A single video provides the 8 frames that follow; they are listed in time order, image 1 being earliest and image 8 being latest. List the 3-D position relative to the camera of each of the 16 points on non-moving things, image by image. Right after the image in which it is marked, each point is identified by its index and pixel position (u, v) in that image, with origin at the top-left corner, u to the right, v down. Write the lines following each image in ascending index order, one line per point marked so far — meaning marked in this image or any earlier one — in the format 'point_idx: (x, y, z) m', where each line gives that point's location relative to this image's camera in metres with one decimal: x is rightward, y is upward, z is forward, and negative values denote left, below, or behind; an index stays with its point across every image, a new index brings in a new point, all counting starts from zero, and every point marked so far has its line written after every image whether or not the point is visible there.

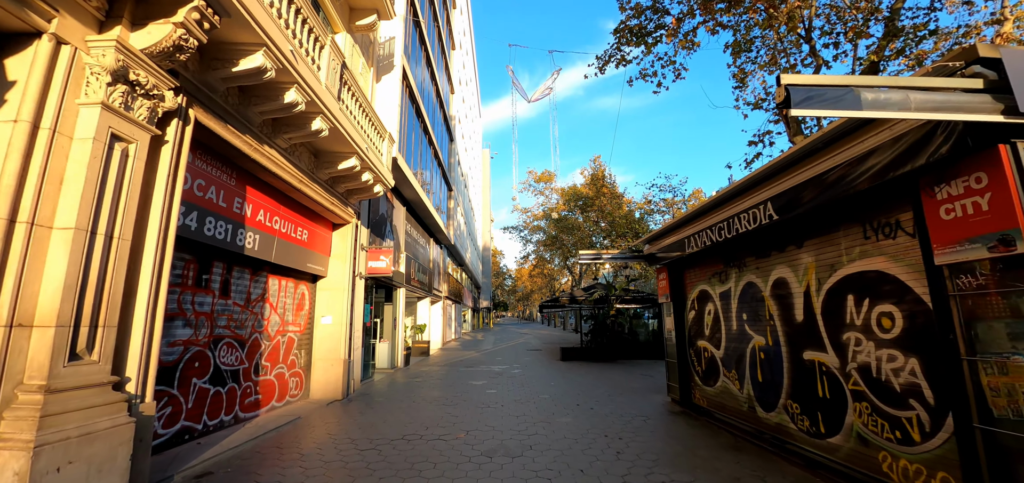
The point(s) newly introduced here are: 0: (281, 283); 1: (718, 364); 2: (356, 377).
0: (-4.0, -0.7, +7.5) m
1: (+3.1, -1.8, +6.4) m
2: (-3.4, -3.0, +9.4) m
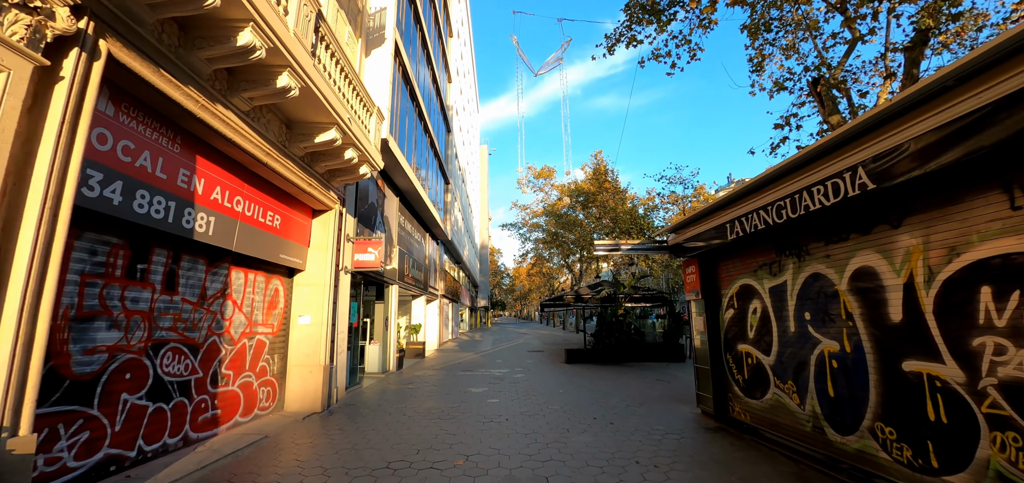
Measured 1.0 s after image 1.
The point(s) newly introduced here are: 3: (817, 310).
0: (-3.9, -0.5, +6.3) m
1: (+3.2, -1.6, +5.4) m
2: (-3.3, -2.8, +8.3) m
3: (+3.3, -0.7, +4.6) m
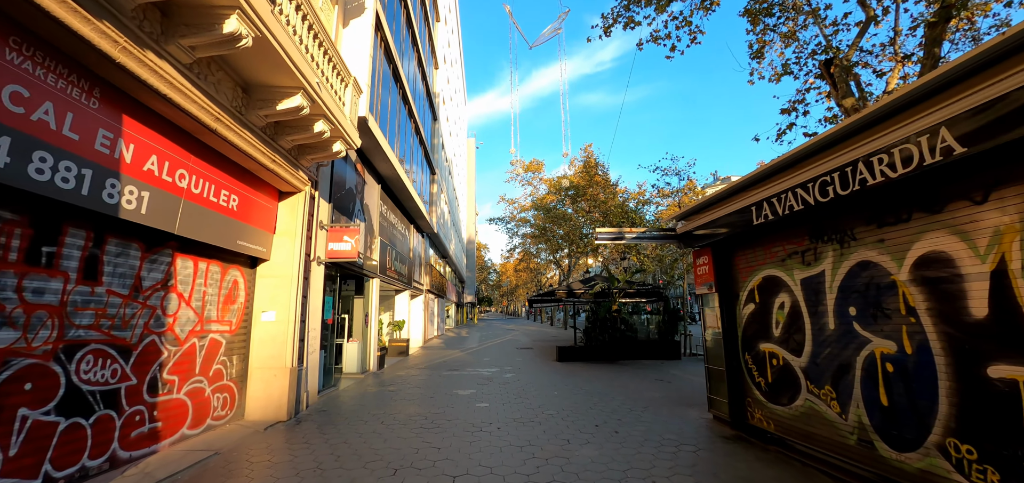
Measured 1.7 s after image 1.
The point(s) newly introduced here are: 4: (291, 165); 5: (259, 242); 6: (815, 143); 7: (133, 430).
0: (-4.0, -0.3, +5.5) m
1: (+3.2, -1.5, +4.7) m
2: (-3.5, -2.6, +7.4) m
3: (+3.3, -0.6, +4.0) m
4: (-3.4, +1.2, +6.5) m
5: (-3.8, 0.0, +6.4) m
6: (+2.8, +0.9, +4.0) m
7: (-4.0, -2.0, +4.5) m
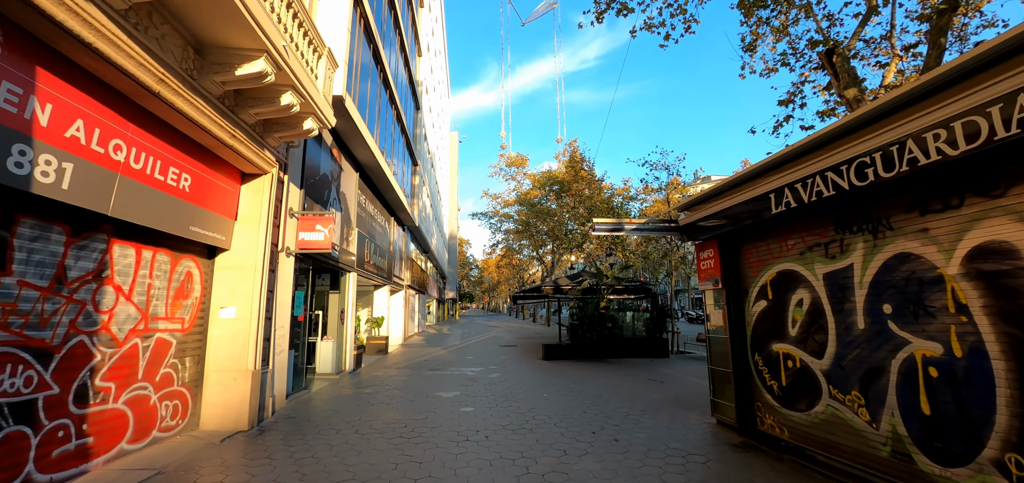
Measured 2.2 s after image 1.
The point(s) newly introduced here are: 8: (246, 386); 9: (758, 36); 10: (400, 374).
0: (-4.1, -0.2, +4.7) m
1: (+3.1, -1.4, +4.3) m
2: (-3.7, -2.4, +6.7) m
3: (+3.2, -0.5, +3.5) m
4: (-3.5, +1.3, +5.8) m
5: (-4.0, +0.2, +5.7) m
6: (+2.8, +1.0, +3.5) m
7: (-4.0, -1.8, +3.8) m
8: (-3.5, -1.9, +5.7) m
9: (+7.8, +6.5, +13.6) m
10: (-2.7, -3.2, +10.1) m
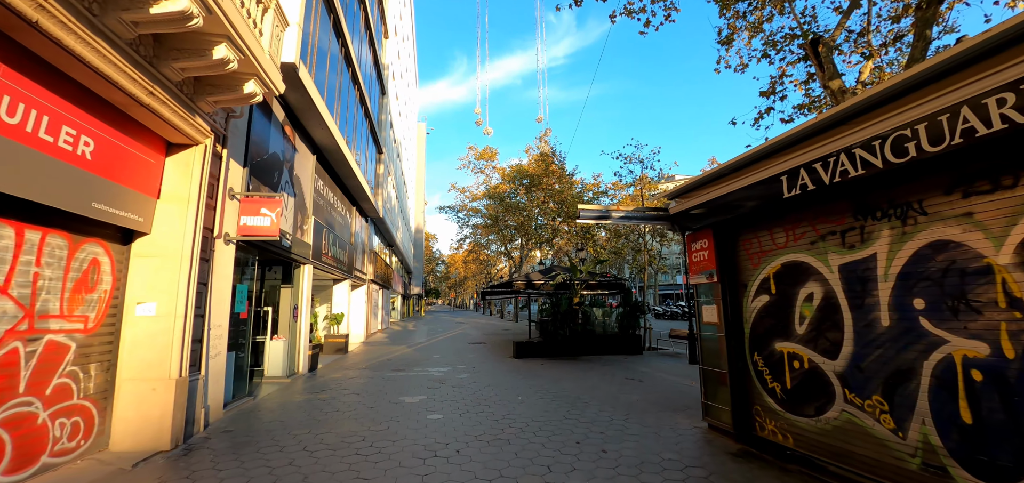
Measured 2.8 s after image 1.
0: (-4.3, 0.0, +3.7) m
1: (+2.9, -1.3, +3.9) m
2: (-4.0, -2.2, +5.8) m
3: (+3.1, -0.4, +3.1) m
4: (-3.7, +1.5, +4.8) m
5: (-4.2, +0.4, +4.7) m
6: (+2.7, +1.1, +3.1) m
7: (-4.2, -1.6, +2.8) m
8: (-3.8, -1.7, +4.8) m
9: (+7.0, +6.7, +13.4) m
10: (-3.3, -2.9, +9.3) m
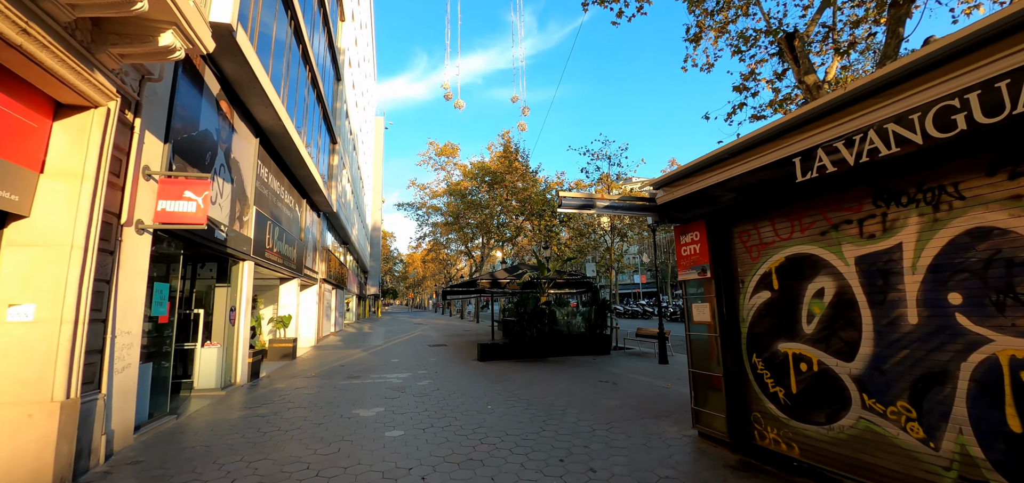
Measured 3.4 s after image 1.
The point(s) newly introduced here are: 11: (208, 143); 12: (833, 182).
0: (-4.4, +0.2, +2.7) m
1: (+2.8, -1.2, +3.5) m
2: (-4.3, -2.0, +4.7) m
3: (+3.0, -0.3, +2.8) m
4: (-3.9, +1.7, +3.8) m
5: (-4.4, +0.5, +3.7) m
6: (+2.7, +1.2, +2.7) m
7: (-4.2, -1.5, +1.8) m
8: (-4.0, -1.6, +3.7) m
9: (+6.0, +6.7, +13.4) m
10: (-4.0, -2.8, +8.3) m
11: (-4.8, +1.6, +6.8) m
12: (+2.7, +0.5, +3.6) m
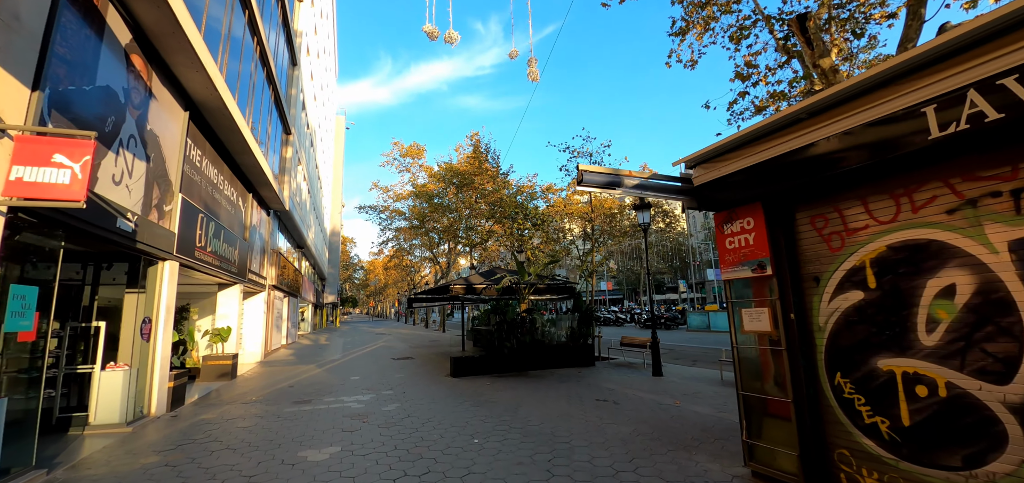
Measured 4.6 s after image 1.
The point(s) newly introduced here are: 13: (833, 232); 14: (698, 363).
0: (-4.1, +0.4, +1.1) m
1: (+2.9, -1.1, +2.5) m
2: (-4.3, -1.9, +3.2) m
3: (+3.3, -0.2, +1.9) m
4: (-3.8, +1.8, +2.4) m
5: (-4.2, +0.7, +2.2) m
6: (+2.9, +1.3, +1.8) m
7: (-3.8, -1.3, +0.2) m
8: (-3.9, -1.4, +2.2) m
9: (+5.3, +6.6, +12.9) m
10: (-4.2, -2.7, +6.7) m
11: (-4.9, +1.7, +5.2) m
12: (+2.9, +0.6, +2.7) m
13: (+2.6, +0.1, +3.5) m
14: (+4.9, -3.2, +11.4) m
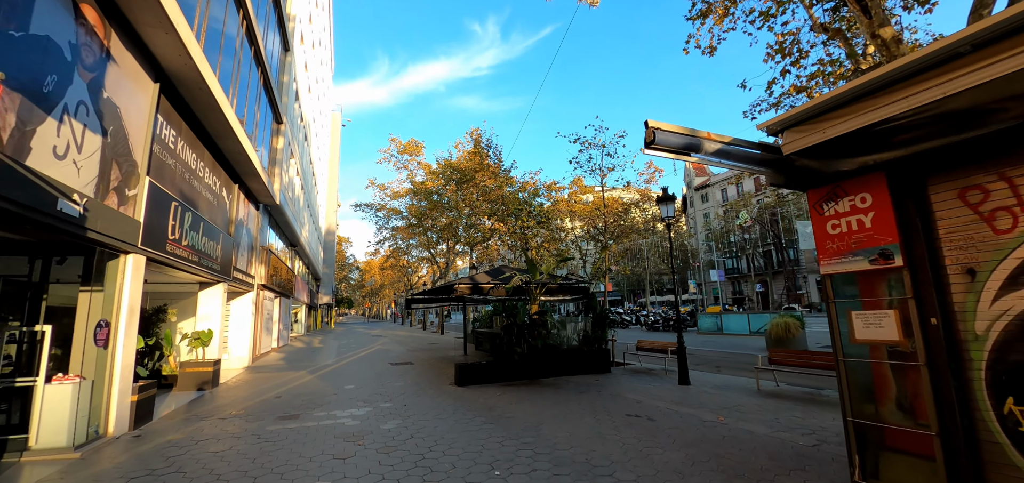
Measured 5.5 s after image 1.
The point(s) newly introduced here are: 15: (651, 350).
0: (-3.8, +0.5, +0.2) m
1: (+3.2, -0.9, +1.7) m
2: (-4.0, -1.7, +2.2) m
3: (+3.6, 0.0, +1.0) m
4: (-3.4, +2.0, +1.4) m
5: (-3.9, +0.8, +1.2) m
6: (+3.2, +1.5, +0.9) m
7: (-3.5, -1.2, -0.7) m
8: (-3.5, -1.3, +1.2) m
9: (+5.6, +6.7, +12.0) m
10: (-3.9, -2.6, +5.7) m
11: (-4.6, +1.8, +4.2) m
12: (+3.2, +0.8, +1.8) m
13: (+2.9, +0.2, +2.6) m
14: (+5.2, -3.1, +10.5) m
15: (+3.6, -2.8, +10.9) m
